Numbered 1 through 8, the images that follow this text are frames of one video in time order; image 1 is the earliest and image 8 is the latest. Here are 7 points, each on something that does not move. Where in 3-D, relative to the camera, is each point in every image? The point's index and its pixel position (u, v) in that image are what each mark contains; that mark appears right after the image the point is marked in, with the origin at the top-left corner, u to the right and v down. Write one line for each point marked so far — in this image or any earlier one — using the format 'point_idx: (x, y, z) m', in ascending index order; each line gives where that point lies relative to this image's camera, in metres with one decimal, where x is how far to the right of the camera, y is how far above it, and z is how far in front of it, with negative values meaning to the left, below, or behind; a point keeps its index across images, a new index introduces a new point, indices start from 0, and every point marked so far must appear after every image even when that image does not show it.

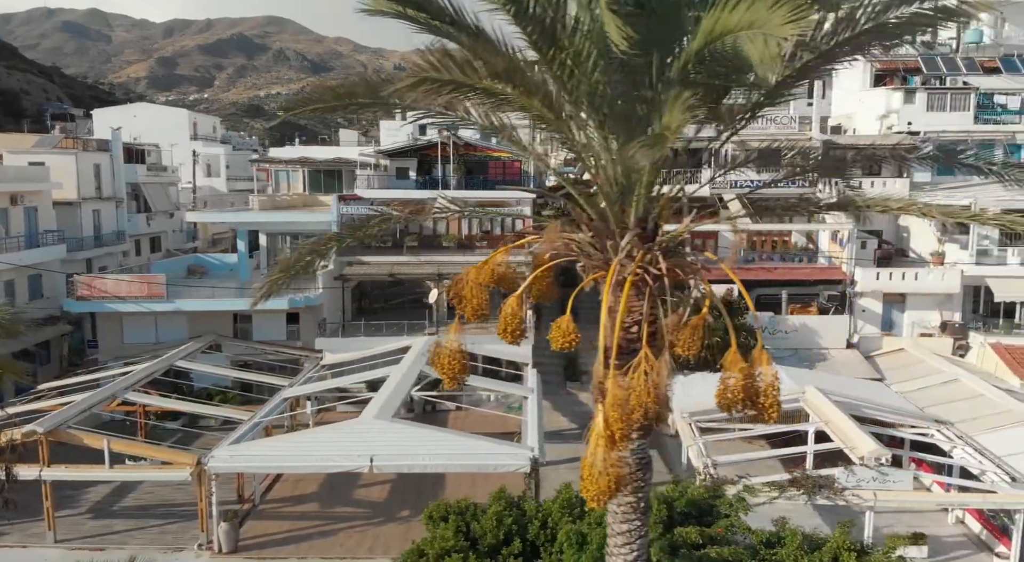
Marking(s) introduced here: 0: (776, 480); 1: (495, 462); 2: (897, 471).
0: (+4.7, -3.6, +13.3) m
1: (-0.2, -3.3, +13.4) m
2: (+6.7, -3.3, +12.9) m
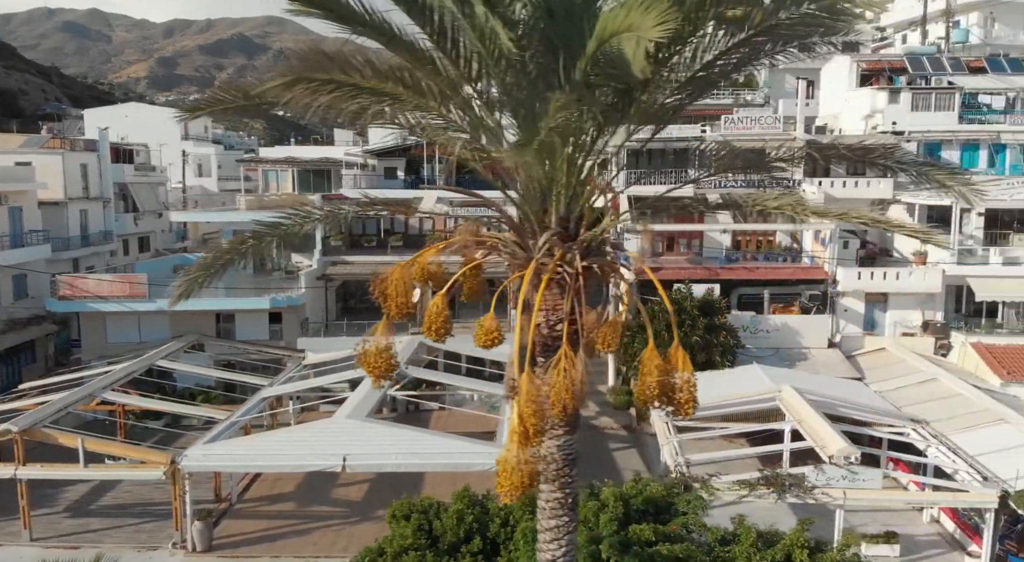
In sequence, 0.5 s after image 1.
0: (+4.2, -3.5, +13.3) m
1: (-0.7, -3.3, +13.5) m
2: (+6.2, -3.3, +12.9) m
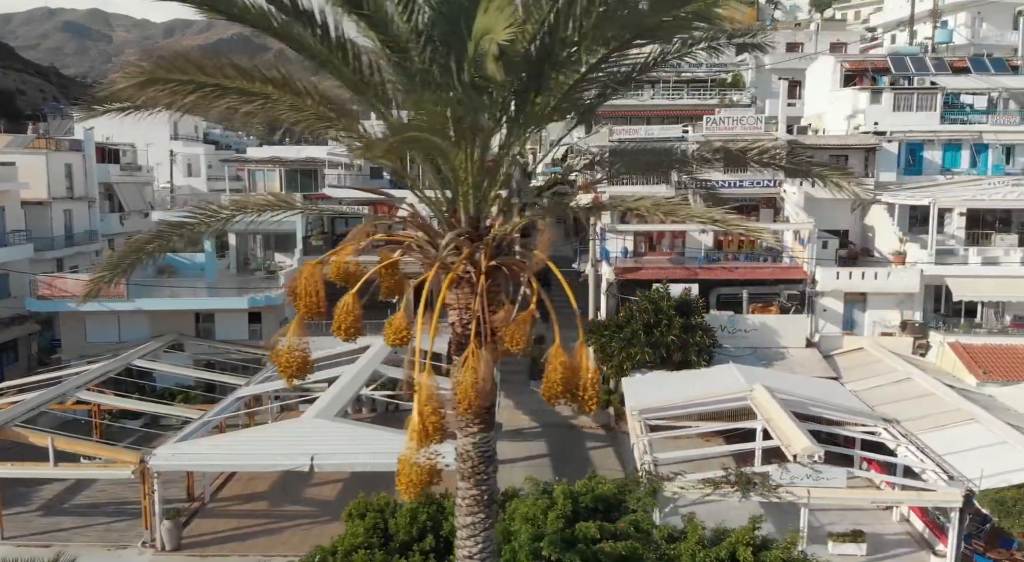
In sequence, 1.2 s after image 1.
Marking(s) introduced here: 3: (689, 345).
0: (+3.5, -3.5, +13.3) m
1: (-1.3, -3.3, +13.5) m
2: (+5.6, -3.3, +13.0) m
3: (+4.7, -1.7, +19.8) m
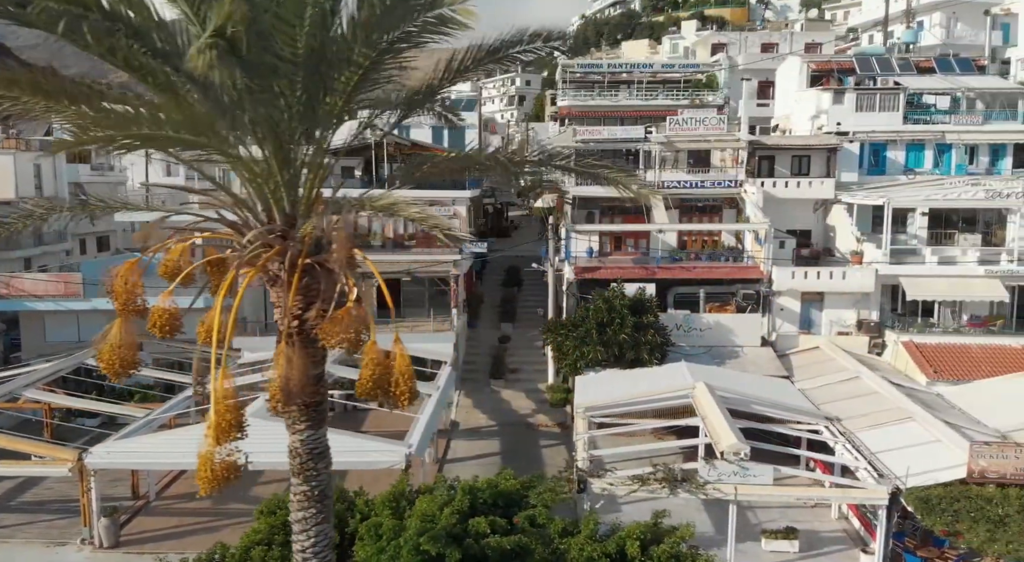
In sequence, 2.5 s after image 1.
0: (+2.3, -3.5, +13.4) m
1: (-2.6, -3.3, +13.6) m
2: (+4.3, -3.3, +13.1) m
3: (+3.5, -1.7, +19.9) m
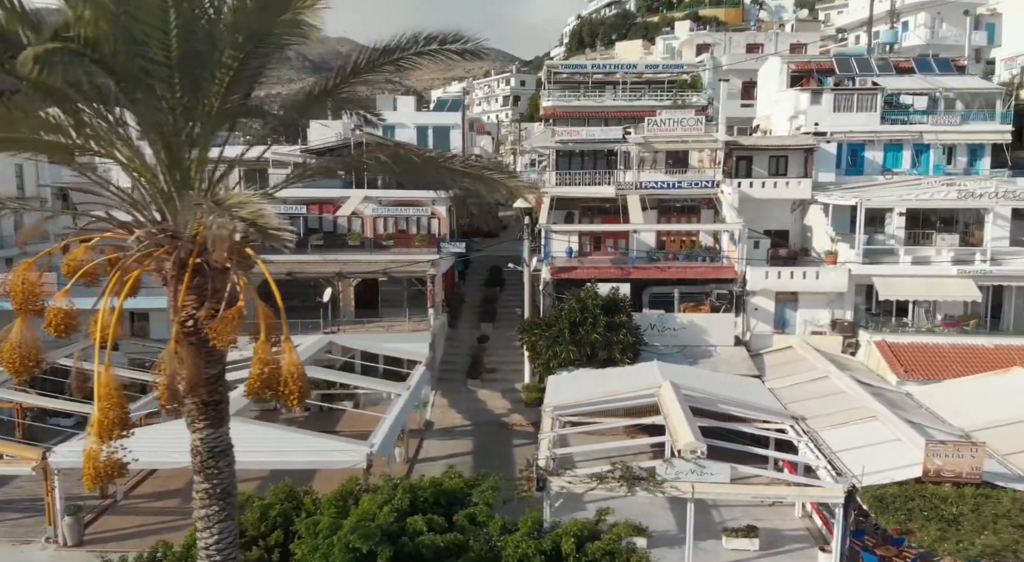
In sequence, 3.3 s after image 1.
0: (+1.6, -3.5, +13.5) m
1: (-3.3, -3.3, +13.7) m
2: (+3.6, -3.3, +13.1) m
3: (+2.7, -1.7, +20.0) m
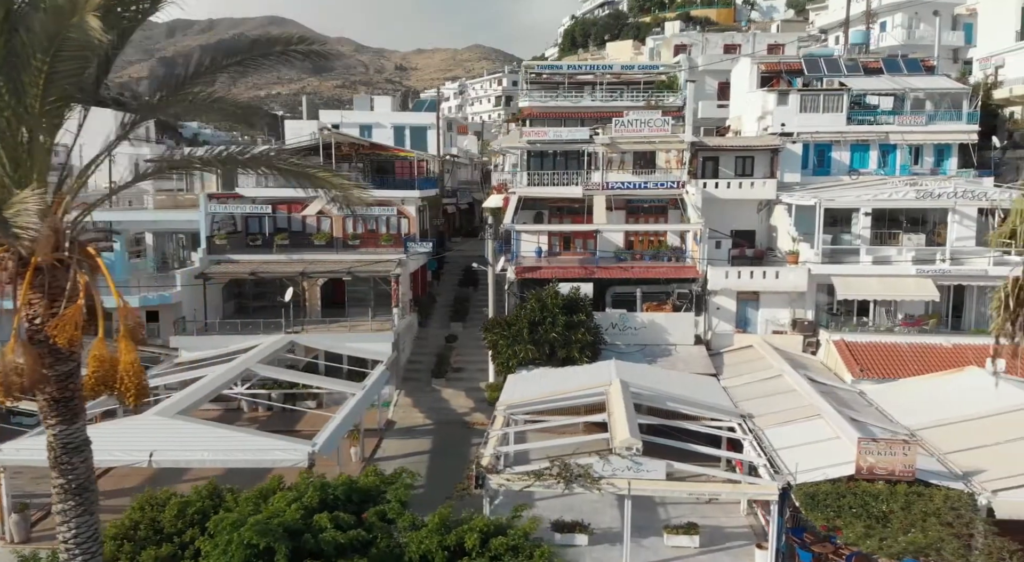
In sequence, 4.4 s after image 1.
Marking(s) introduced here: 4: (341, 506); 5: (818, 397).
0: (+0.4, -3.5, +13.6) m
1: (-4.5, -3.3, +13.8) m
2: (+2.5, -3.3, +13.2) m
3: (+1.6, -1.7, +20.1) m
4: (-2.1, -2.8, +9.3) m
5: (+6.9, -2.6, +16.5) m
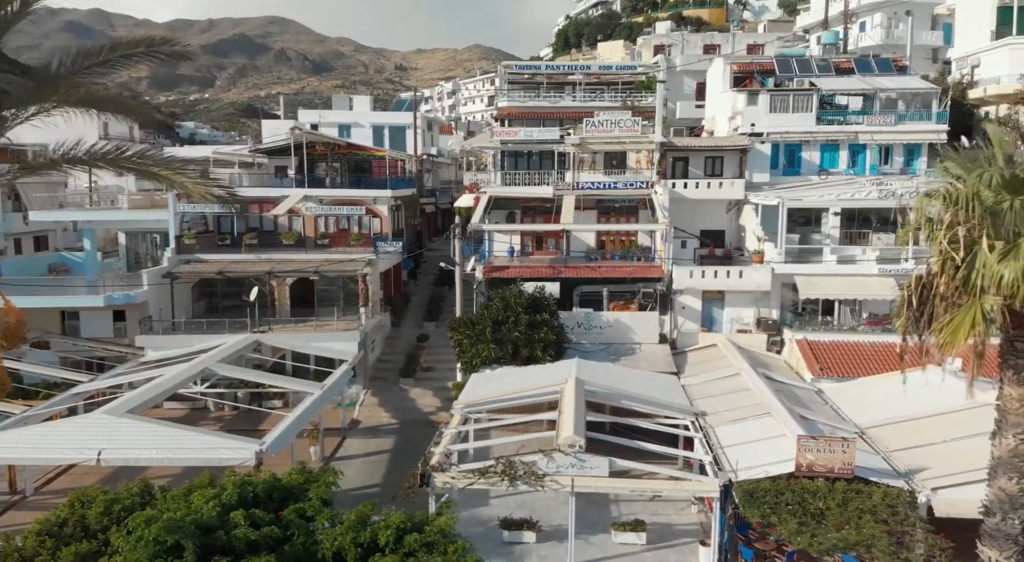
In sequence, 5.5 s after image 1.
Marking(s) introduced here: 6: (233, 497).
0: (-0.6, -3.5, +13.7) m
1: (-5.5, -3.3, +13.9) m
2: (+1.5, -3.2, +13.3) m
3: (+0.6, -1.7, +20.2) m
4: (-3.2, -2.8, +9.4) m
5: (+5.8, -2.6, +16.6) m
6: (-3.4, -2.7, +9.2) m
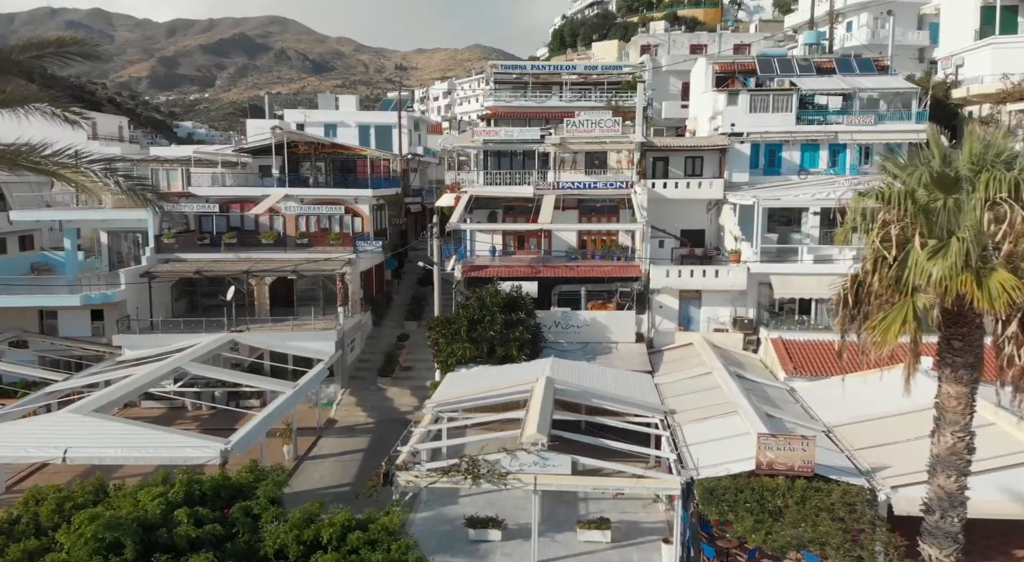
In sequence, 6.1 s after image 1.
0: (-1.3, -3.5, +13.8) m
1: (-6.2, -3.3, +13.9) m
2: (+0.8, -3.2, +13.4) m
3: (-0.1, -1.7, +20.3) m
4: (-3.8, -2.8, +9.4) m
5: (+5.1, -2.6, +16.6) m
6: (-4.1, -2.7, +9.2) m
